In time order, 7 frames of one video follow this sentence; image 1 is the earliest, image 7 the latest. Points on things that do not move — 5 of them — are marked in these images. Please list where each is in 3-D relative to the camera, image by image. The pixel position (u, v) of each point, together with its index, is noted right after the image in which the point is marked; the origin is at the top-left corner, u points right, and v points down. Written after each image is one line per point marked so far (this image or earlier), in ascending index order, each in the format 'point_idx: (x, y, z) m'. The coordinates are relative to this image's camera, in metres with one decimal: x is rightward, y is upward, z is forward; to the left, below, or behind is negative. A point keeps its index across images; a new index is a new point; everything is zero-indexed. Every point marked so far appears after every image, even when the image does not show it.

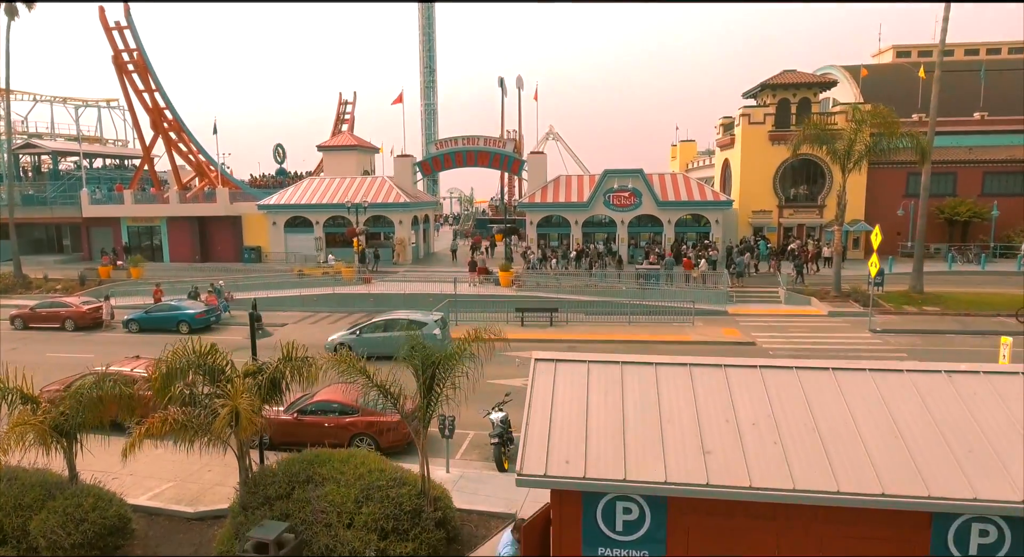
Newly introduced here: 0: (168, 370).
0: (-6.5, -1.8, +9.0) m
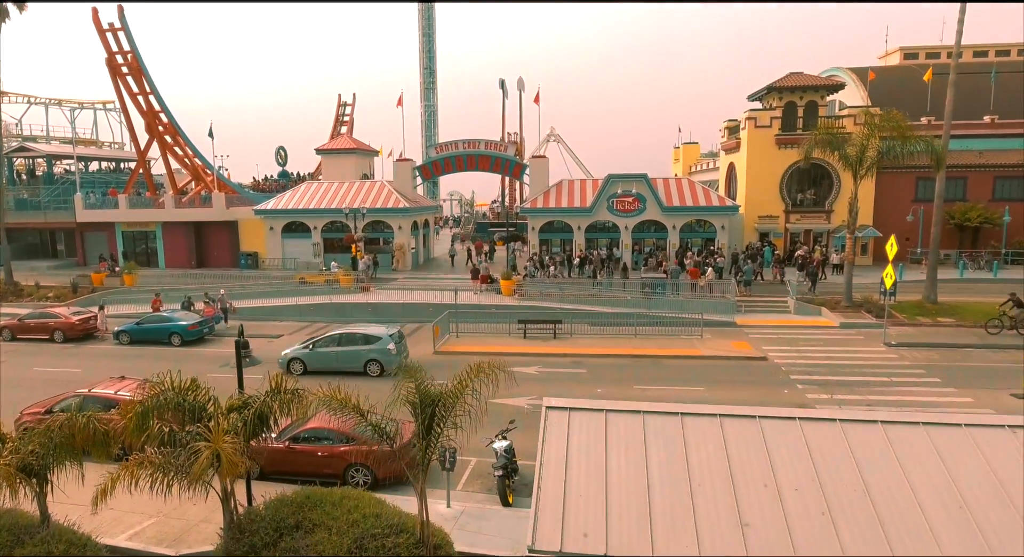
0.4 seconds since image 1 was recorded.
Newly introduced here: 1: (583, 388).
0: (-6.4, -2.3, +8.3) m
1: (+2.5, -4.0, +17.4) m
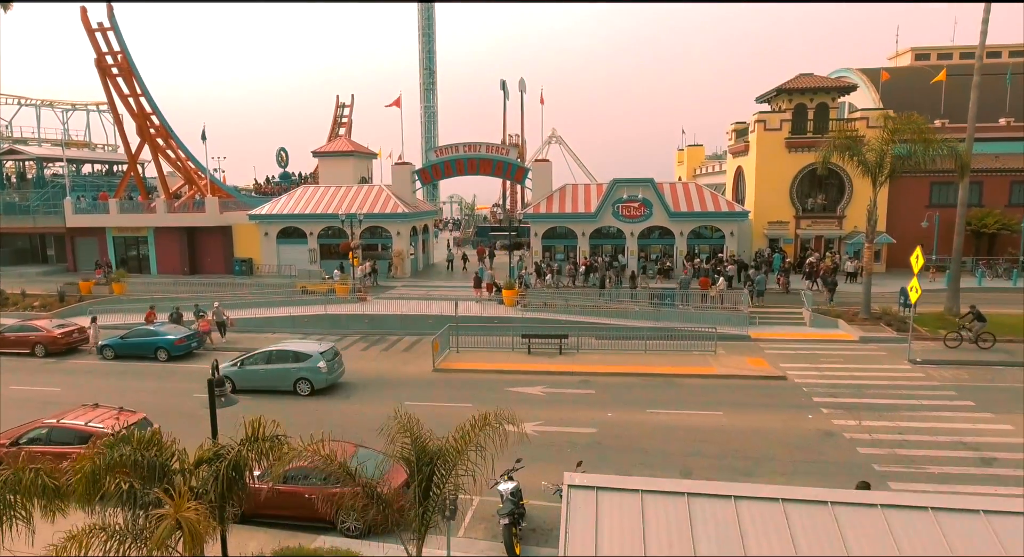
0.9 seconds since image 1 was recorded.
0: (-6.3, -2.8, +7.2) m
1: (+2.7, -4.5, +16.3) m
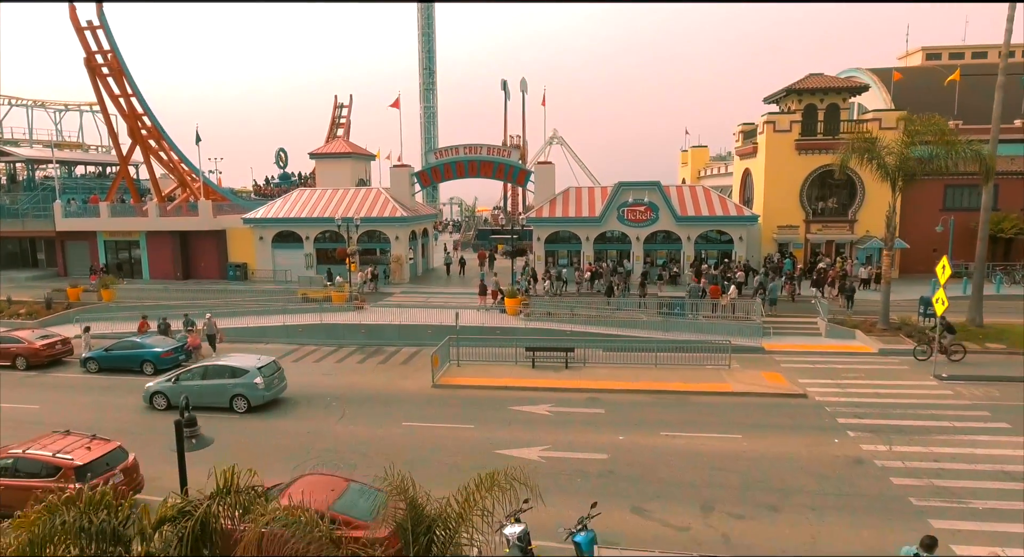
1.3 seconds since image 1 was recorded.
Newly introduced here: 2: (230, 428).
0: (-6.1, -3.3, +6.2) m
1: (+2.8, -5.0, +15.2) m
2: (-9.7, -5.1, +16.5) m
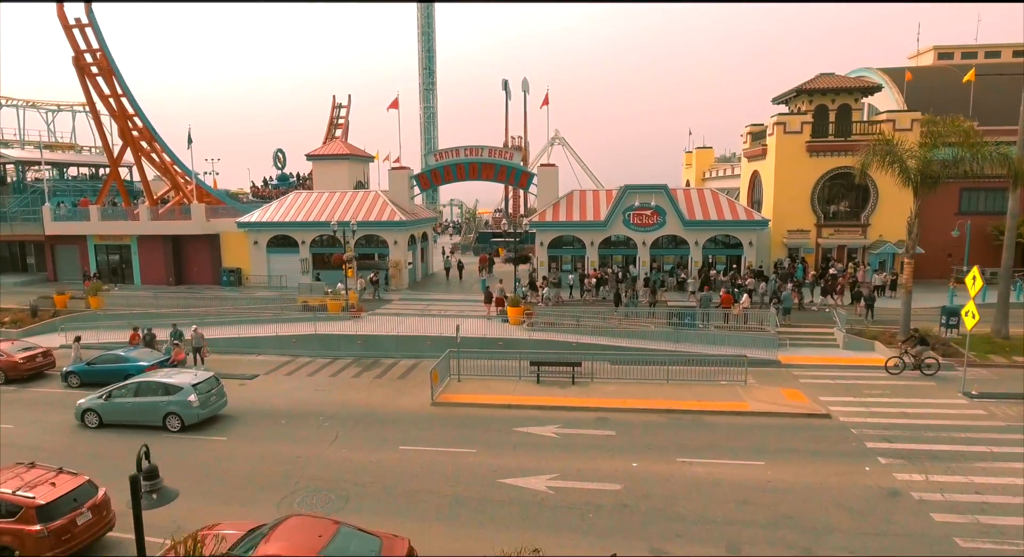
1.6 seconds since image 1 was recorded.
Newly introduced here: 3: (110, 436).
0: (-6.0, -3.7, +5.1) m
1: (+3.0, -5.4, +14.1) m
2: (-9.5, -5.5, +15.4) m
3: (-13.9, -5.4, +16.6) m
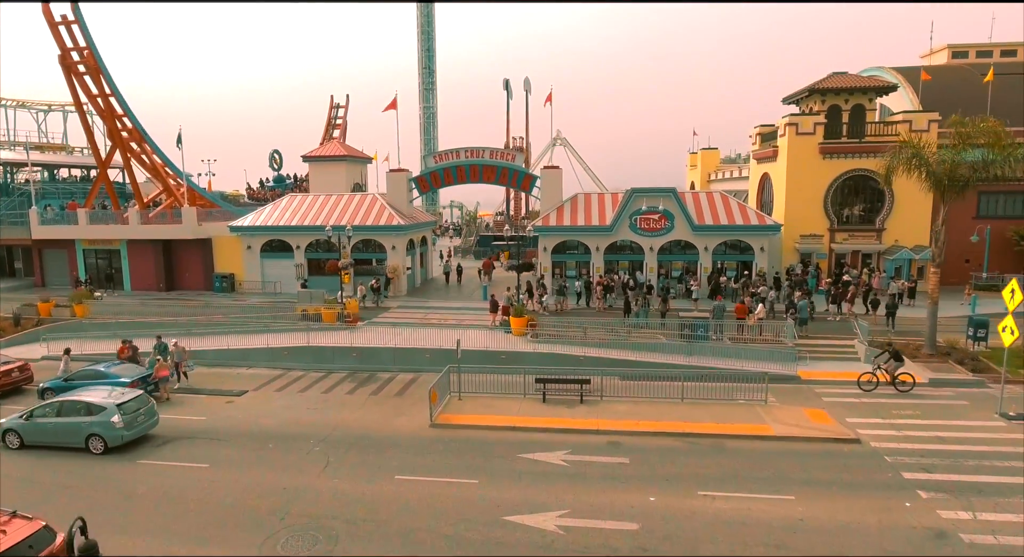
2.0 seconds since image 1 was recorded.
0: (-5.8, -4.1, +3.9) m
1: (+3.1, -5.8, +13.0) m
2: (-9.4, -6.0, +14.2) m
3: (-13.7, -5.9, +15.4) m
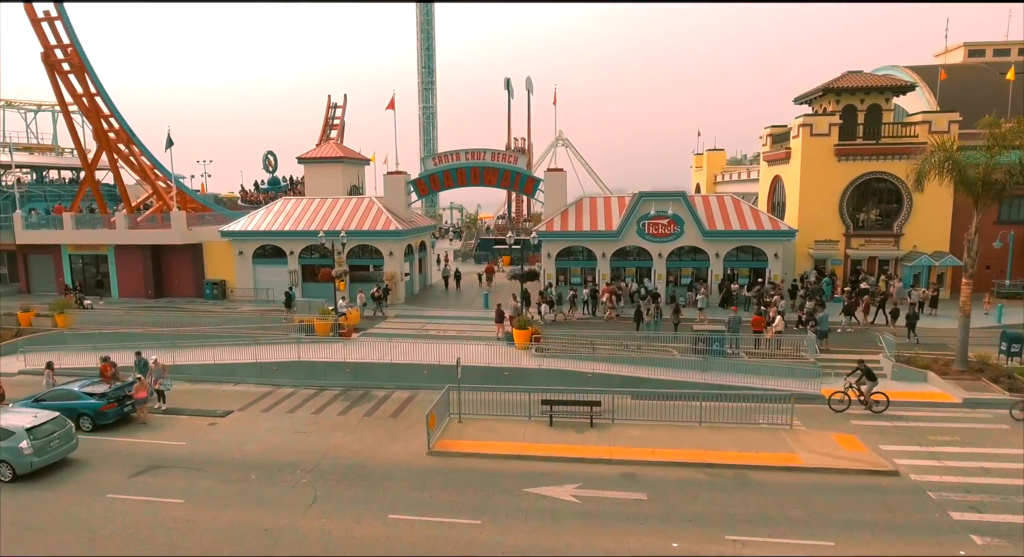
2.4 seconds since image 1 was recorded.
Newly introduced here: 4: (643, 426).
0: (-5.7, -4.6, +2.6) m
1: (+3.3, -6.3, +11.6) m
2: (-9.2, -6.4, +12.9) m
3: (-13.6, -6.3, +14.0) m
4: (+4.6, -5.2, +17.0) m
